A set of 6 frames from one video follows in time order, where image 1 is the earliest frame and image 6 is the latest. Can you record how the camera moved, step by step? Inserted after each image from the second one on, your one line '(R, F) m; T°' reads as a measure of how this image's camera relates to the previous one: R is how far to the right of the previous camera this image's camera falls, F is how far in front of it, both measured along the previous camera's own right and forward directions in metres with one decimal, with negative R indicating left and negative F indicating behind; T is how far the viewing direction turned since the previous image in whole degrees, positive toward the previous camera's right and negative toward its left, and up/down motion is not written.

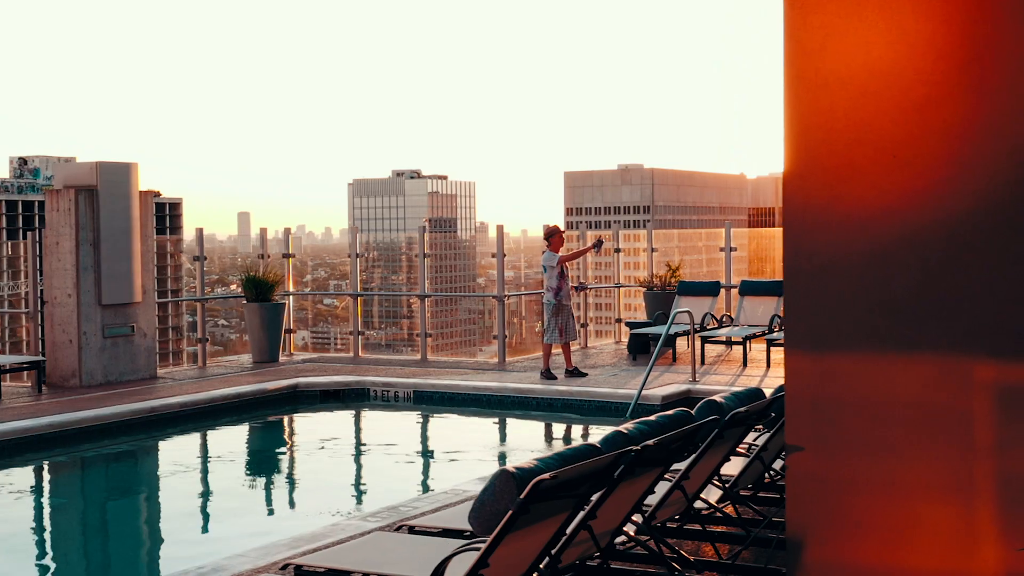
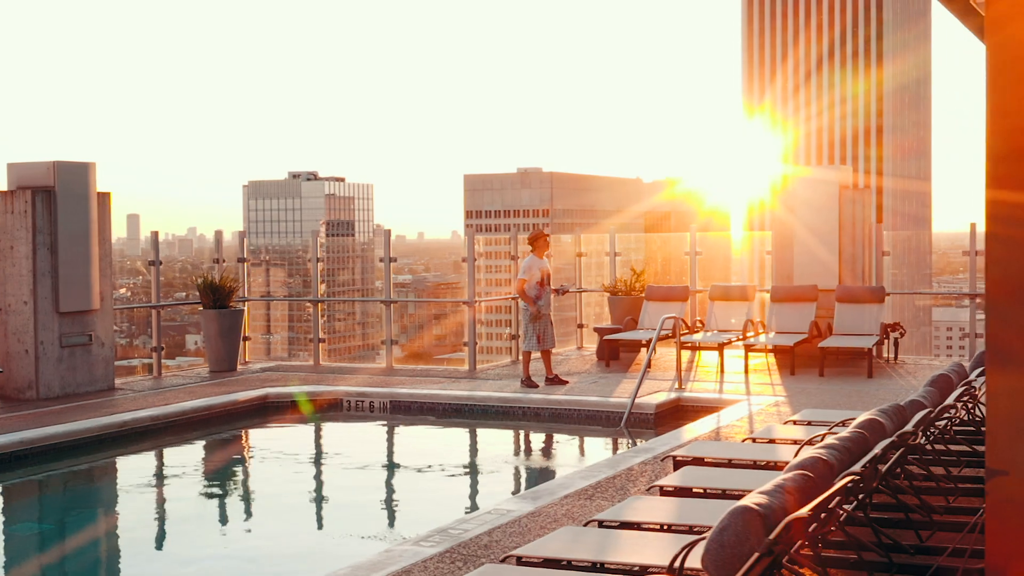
(-0.7, +0.4) m; +4°
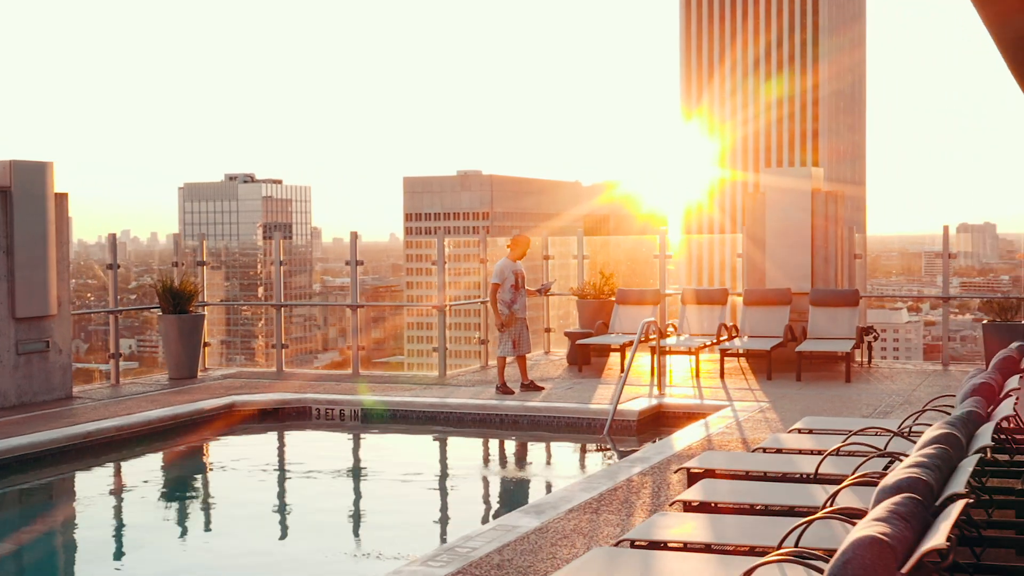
(-0.3, +0.3) m; +3°
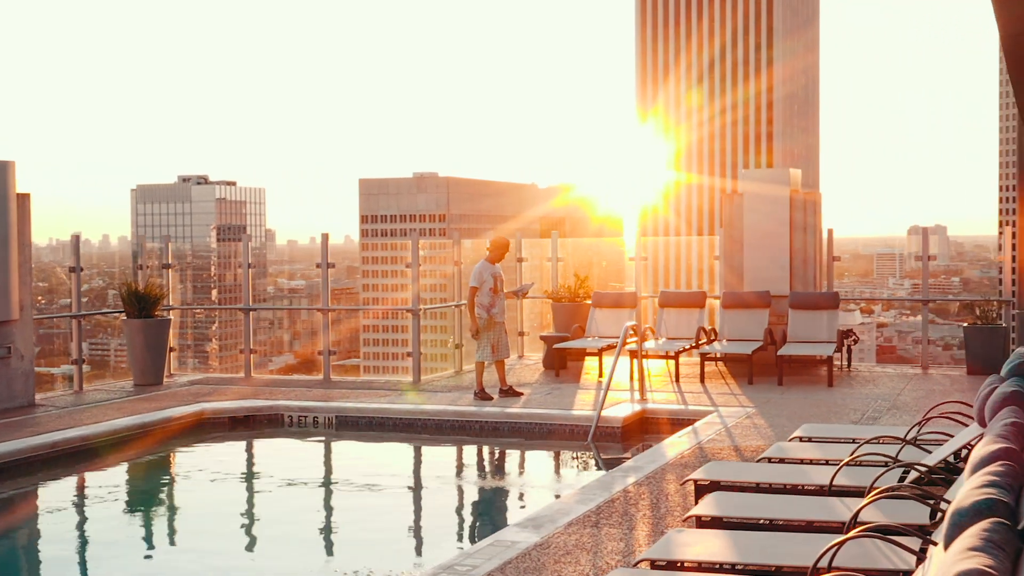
(-0.2, +0.3) m; +2°
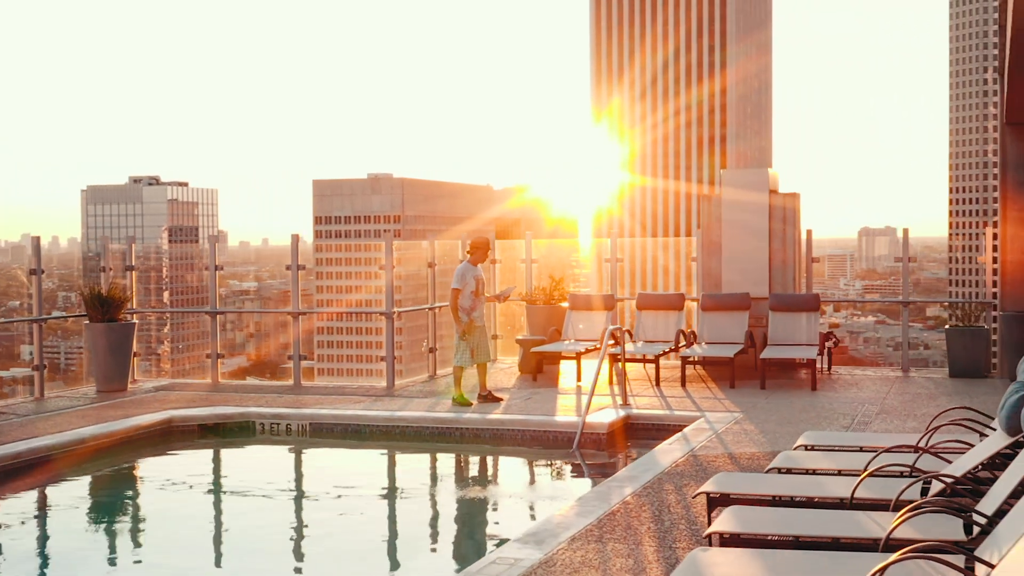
(-0.2, +0.3) m; +2°
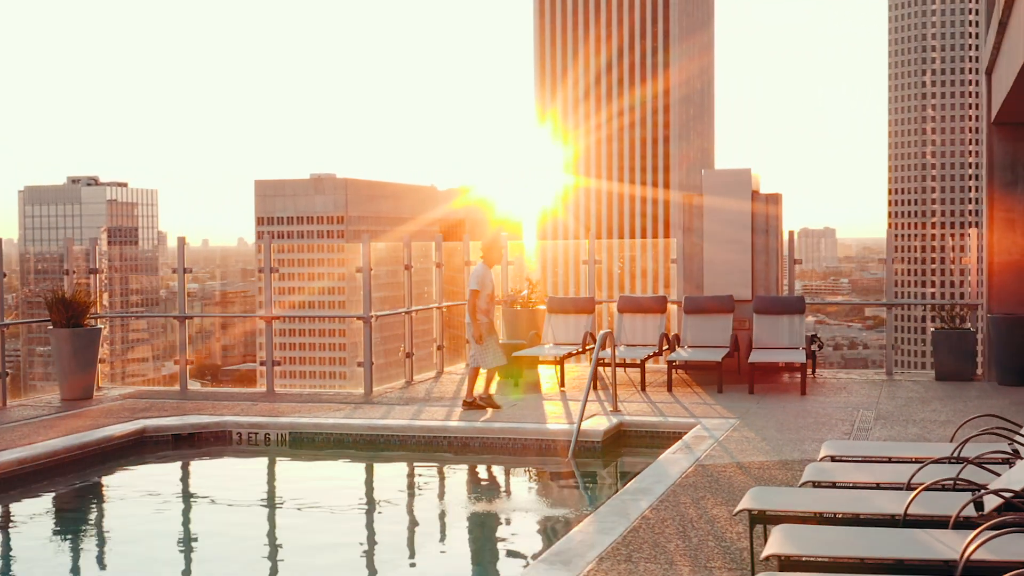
(-0.3, +0.3) m; +2°
